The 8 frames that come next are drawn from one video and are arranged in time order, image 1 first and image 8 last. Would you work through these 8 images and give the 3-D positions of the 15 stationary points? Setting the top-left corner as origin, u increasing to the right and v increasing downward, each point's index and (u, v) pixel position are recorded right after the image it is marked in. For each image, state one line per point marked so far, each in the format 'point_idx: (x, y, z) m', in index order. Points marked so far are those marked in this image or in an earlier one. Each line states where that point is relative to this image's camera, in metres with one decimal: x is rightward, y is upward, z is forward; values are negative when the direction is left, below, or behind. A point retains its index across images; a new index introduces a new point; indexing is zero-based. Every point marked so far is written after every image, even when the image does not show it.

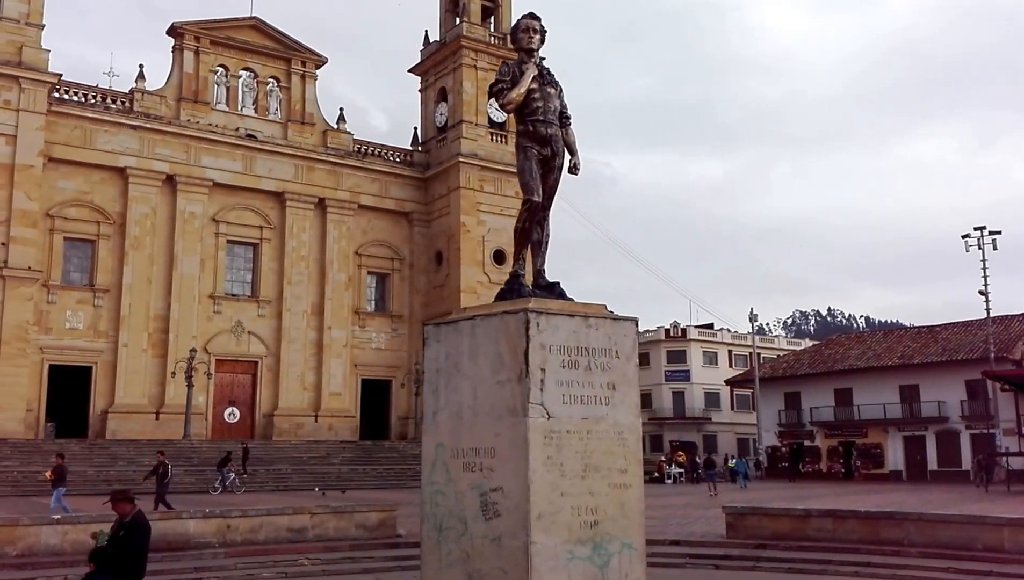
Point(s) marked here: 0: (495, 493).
0: (-0.1, -0.9, +8.7) m
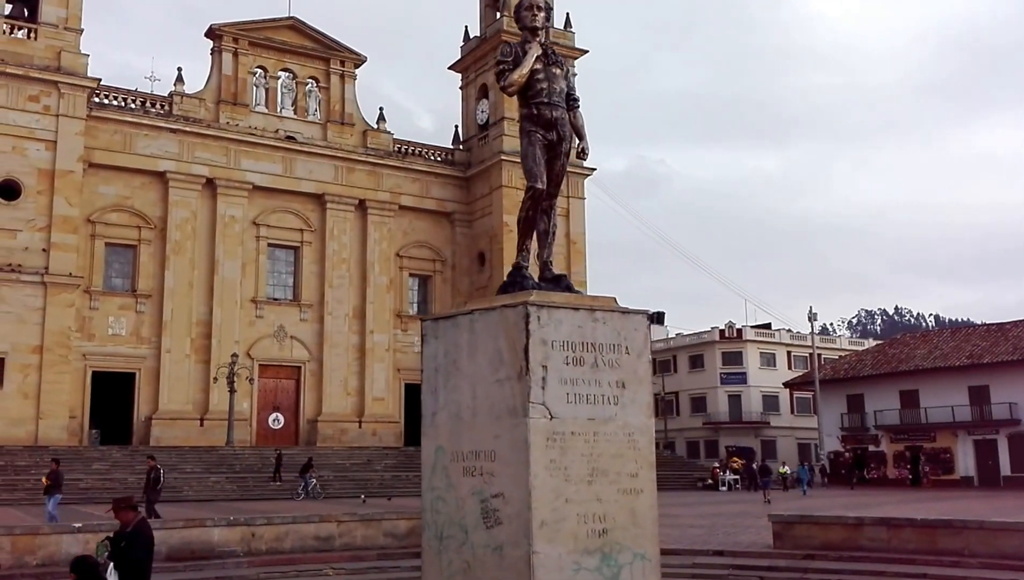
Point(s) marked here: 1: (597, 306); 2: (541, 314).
0: (-0.1, -0.9, +8.2) m
1: (+0.4, -0.1, +8.6) m
2: (+0.1, -0.1, +8.2) m
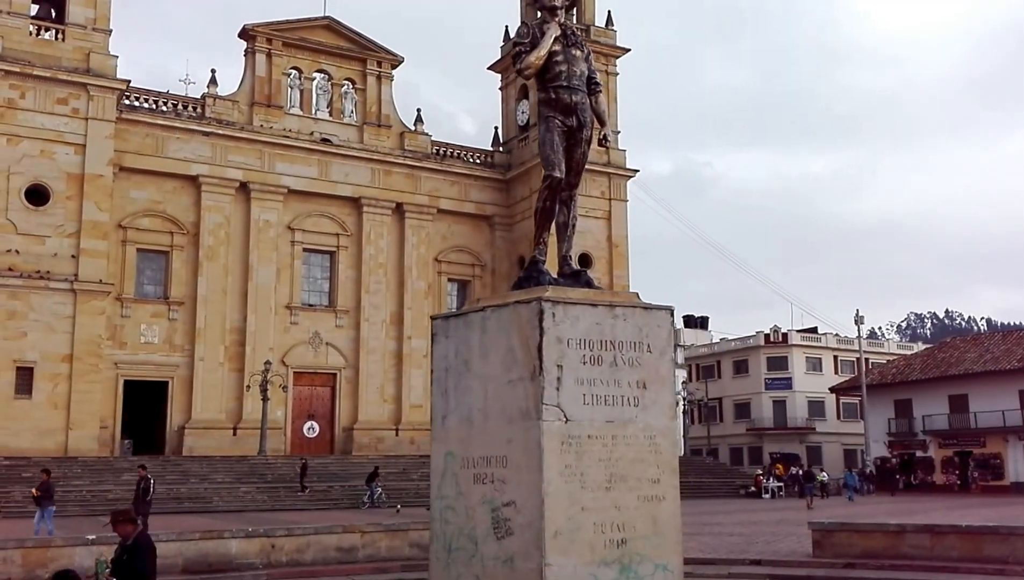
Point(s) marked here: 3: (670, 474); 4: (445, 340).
0: (0.0, -0.8, +7.7) m
1: (+0.4, 0.0, +8.0) m
2: (+0.2, -0.1, +7.7) m
3: (+0.6, -0.7, +8.0) m
4: (-0.3, -0.2, +8.4) m
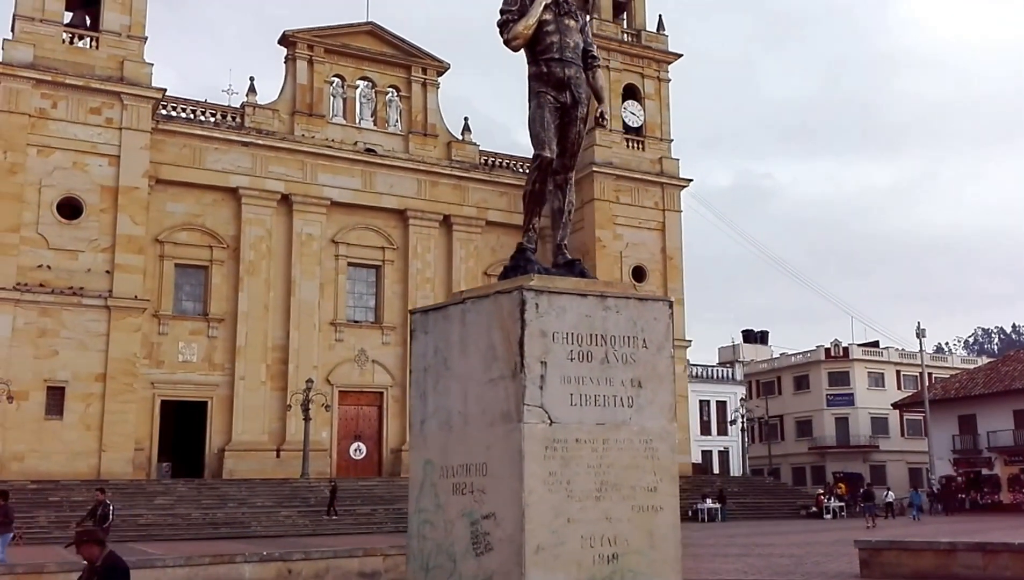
0: (-0.1, -0.8, +6.9) m
1: (+0.4, 0.0, +7.3) m
2: (+0.1, 0.0, +6.9) m
3: (+0.6, -0.7, +7.2) m
4: (-0.3, -0.2, +7.6) m
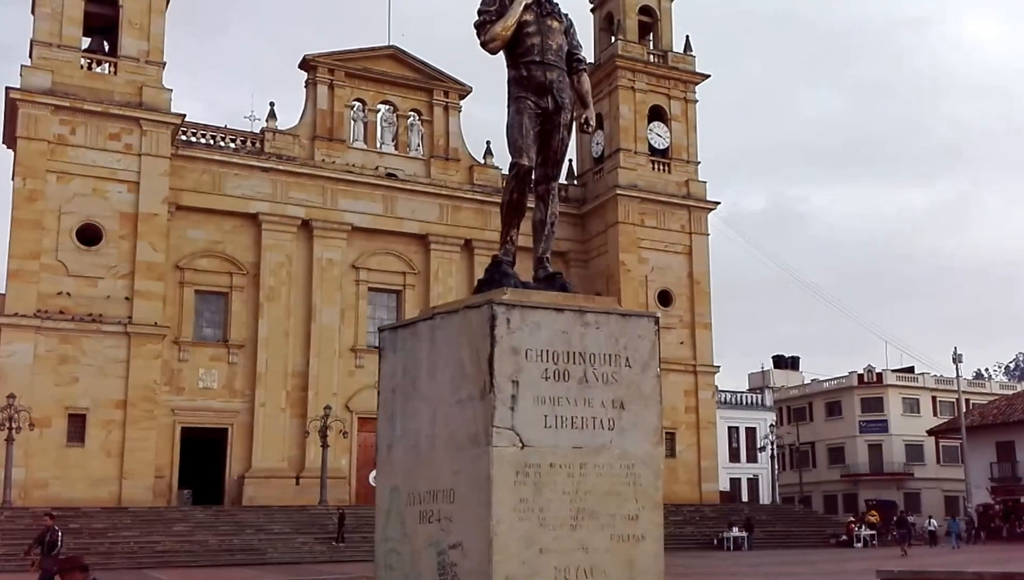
0: (-0.2, -0.8, +6.4) m
1: (+0.3, -0.1, +6.8) m
2: (0.0, -0.1, +6.5) m
3: (+0.5, -0.7, +6.7) m
4: (-0.4, -0.2, +7.2) m
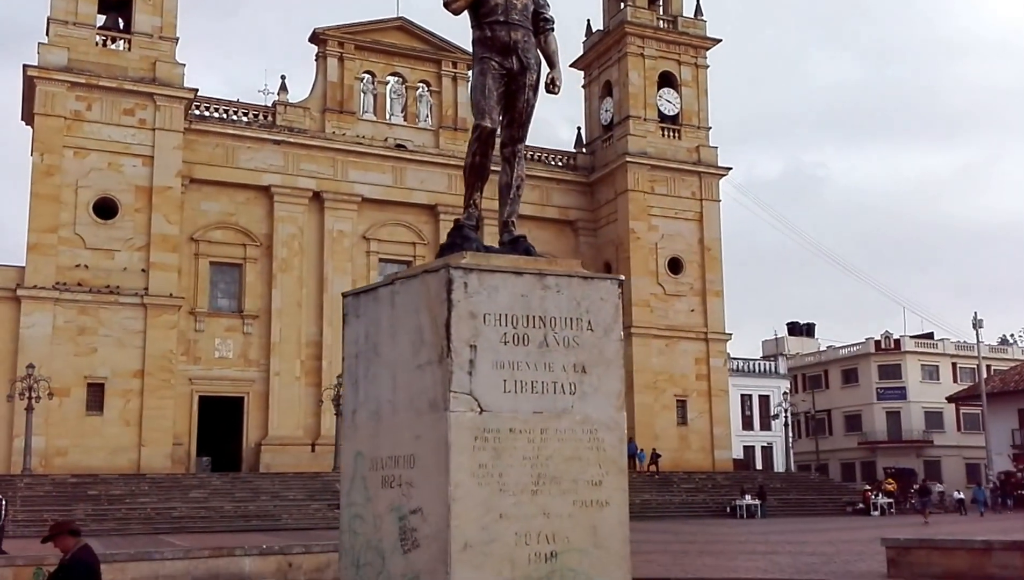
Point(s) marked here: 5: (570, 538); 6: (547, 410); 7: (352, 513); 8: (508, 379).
0: (-0.3, -0.7, +6.4) m
1: (+0.1, +0.1, +6.7) m
2: (-0.1, 0.0, +6.4) m
3: (+0.3, -0.6, +6.6) m
4: (-0.5, -0.1, +7.1) m
5: (+0.2, -0.8, +6.4) m
6: (+0.1, -0.4, +6.5) m
7: (-0.5, -0.8, +6.9) m
8: (0.0, -0.3, +6.4) m
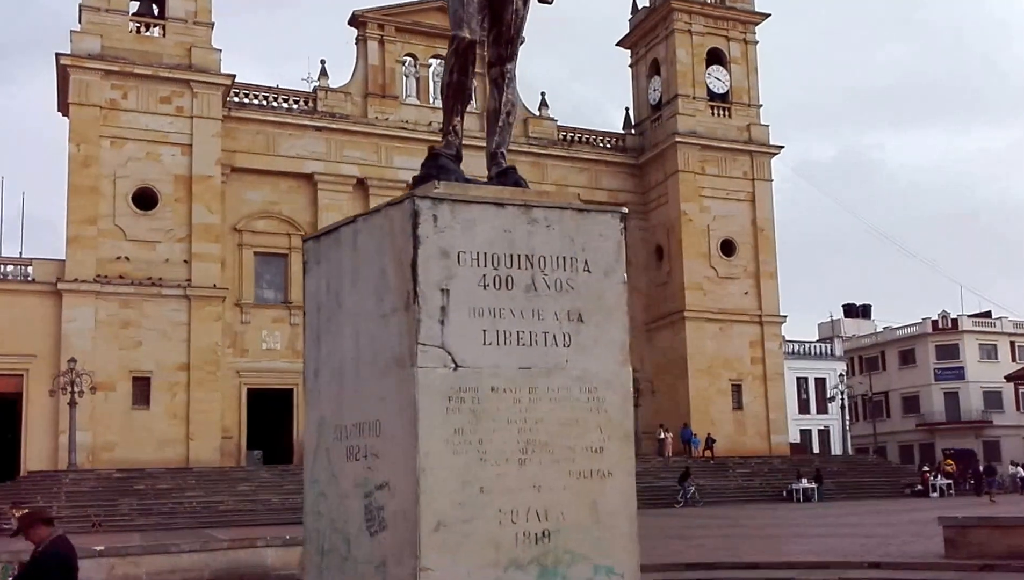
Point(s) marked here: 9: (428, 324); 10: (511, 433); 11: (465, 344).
0: (-0.4, -0.6, +5.4) m
1: (+0.1, +0.3, +5.8) m
2: (-0.2, +0.2, +5.4) m
3: (+0.3, -0.4, +5.7) m
4: (-0.6, +0.1, +6.2) m
5: (+0.1, -0.6, +5.5) m
6: (+0.1, -0.2, +5.5) m
7: (-0.6, -0.6, +6.0) m
8: (-0.1, -0.1, +5.4) m
9: (-0.2, -0.1, +5.3) m
10: (0.0, -0.4, +5.4) m
11: (-0.1, -0.1, +5.4) m
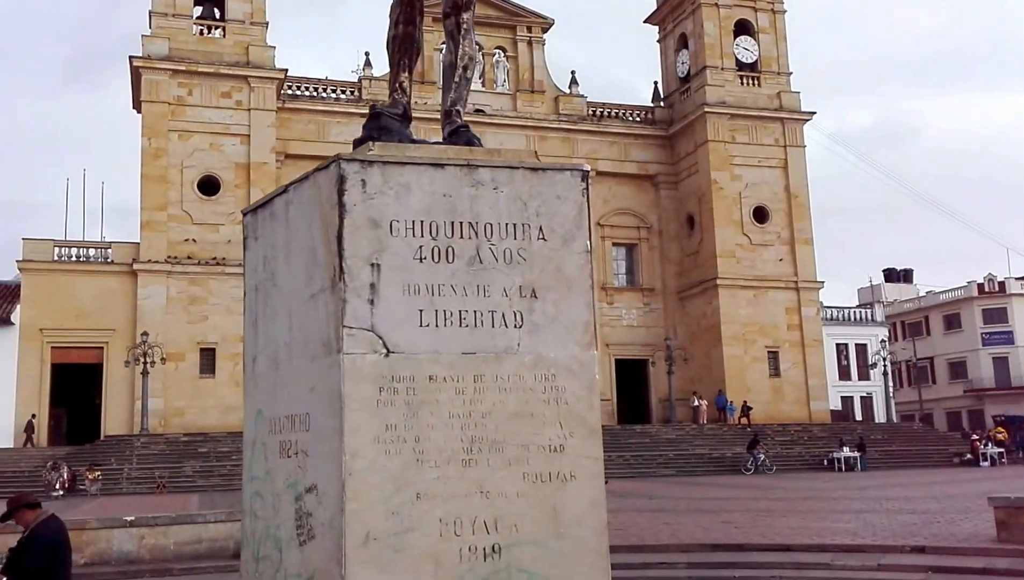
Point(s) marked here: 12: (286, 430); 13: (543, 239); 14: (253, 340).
0: (-0.5, -0.5, +4.7) m
1: (0.0, +0.3, +5.0) m
2: (-0.3, +0.3, +4.7) m
3: (+0.2, -0.4, +4.9) m
4: (-0.7, +0.1, +5.4) m
5: (0.0, -0.6, +4.7) m
6: (-0.1, -0.1, +4.8) m
7: (-0.7, -0.6, +5.2) m
8: (-0.2, 0.0, +4.7) m
9: (-0.4, 0.0, +4.5) m
10: (-0.1, -0.3, +4.6) m
11: (-0.3, -0.1, +4.6) m
12: (-0.6, -0.4, +4.9) m
13: (+0.1, +0.1, +5.0) m
14: (-0.7, -0.2, +5.4) m
